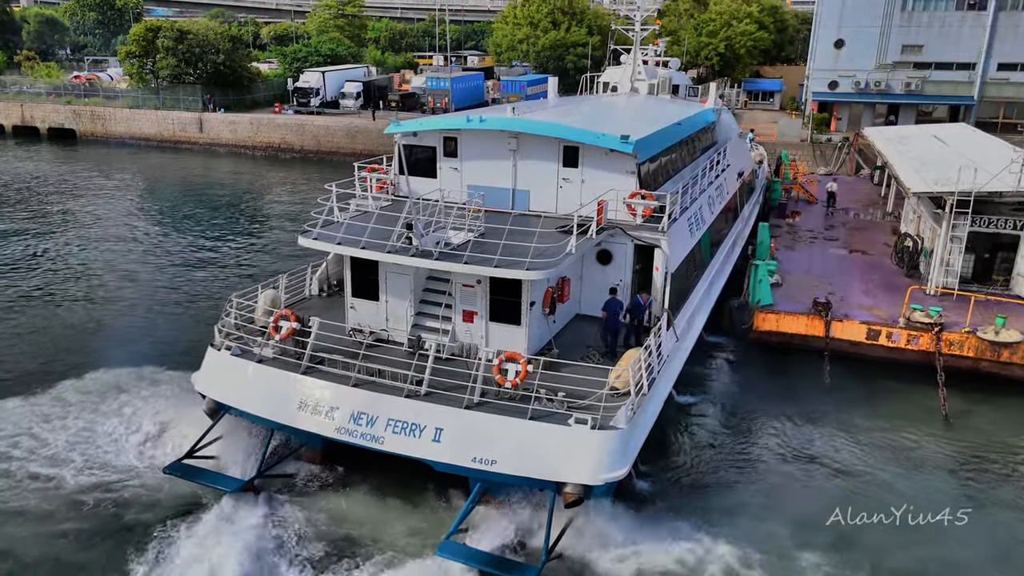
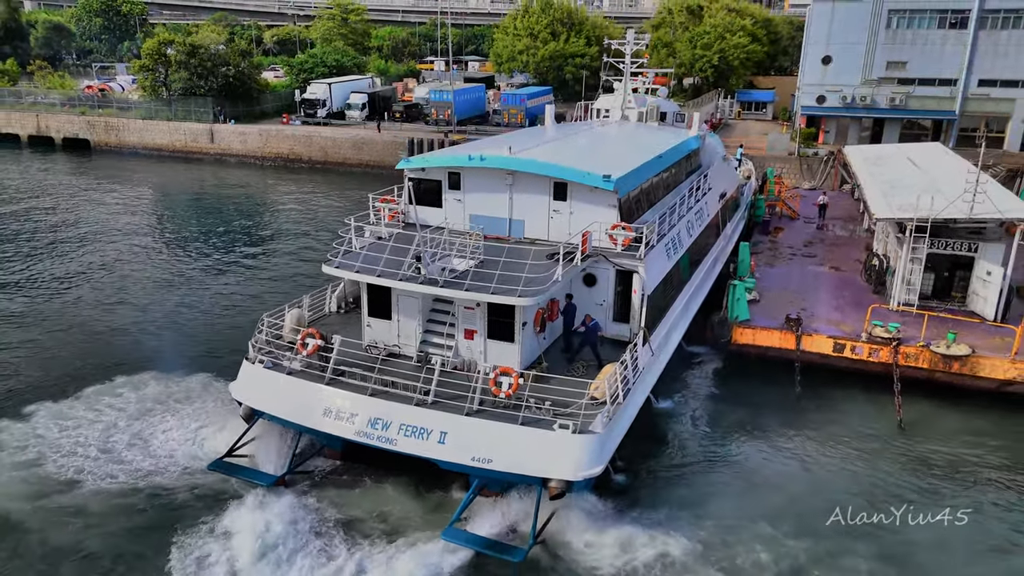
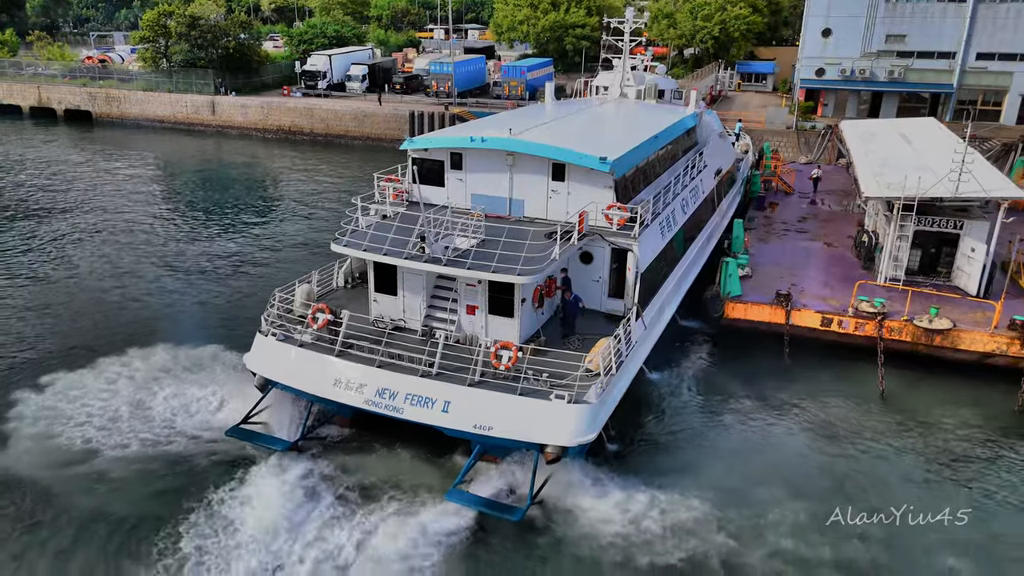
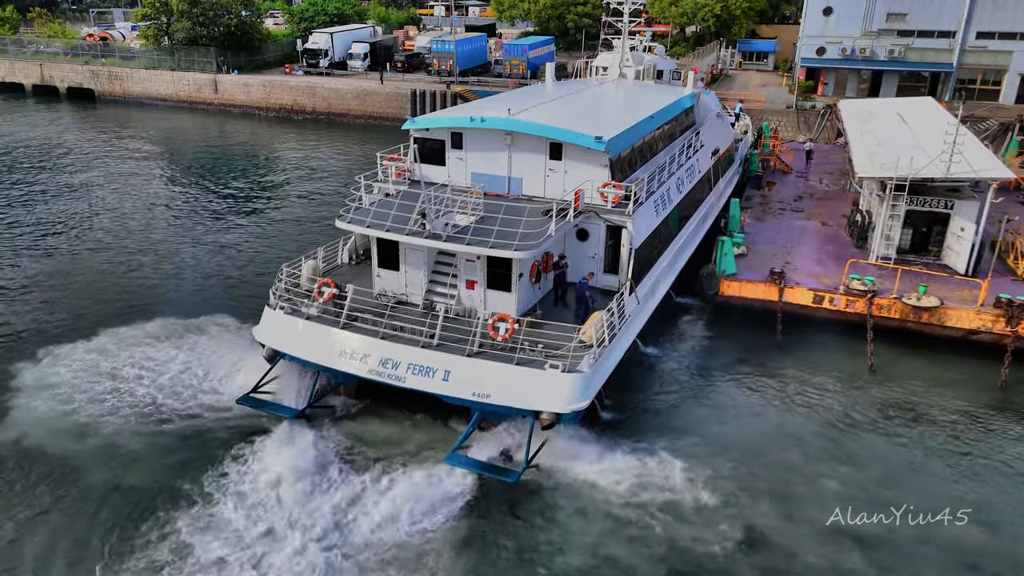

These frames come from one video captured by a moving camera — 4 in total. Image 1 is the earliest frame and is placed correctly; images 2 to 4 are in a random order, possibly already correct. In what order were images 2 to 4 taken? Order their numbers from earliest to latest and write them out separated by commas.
2, 3, 4
